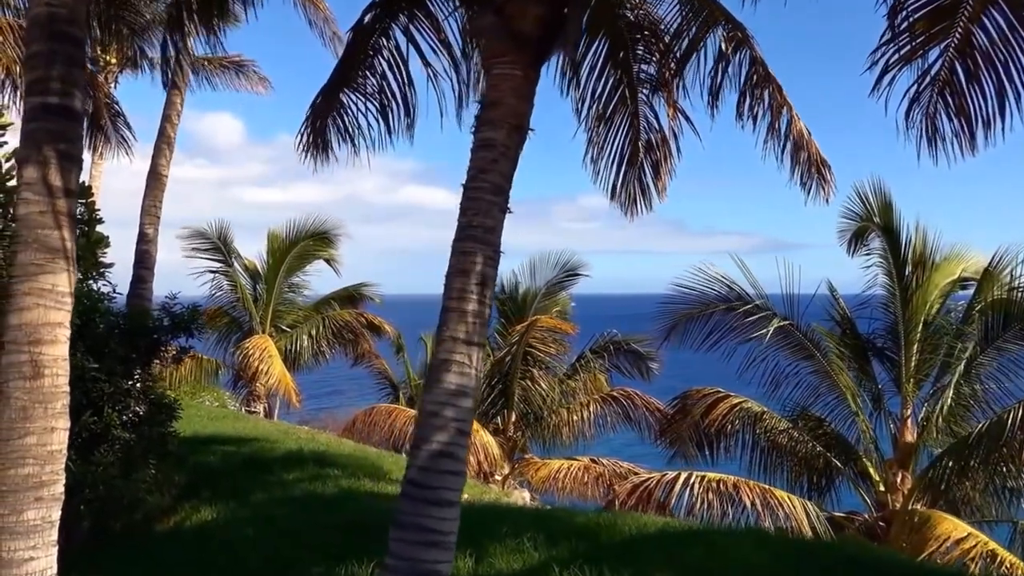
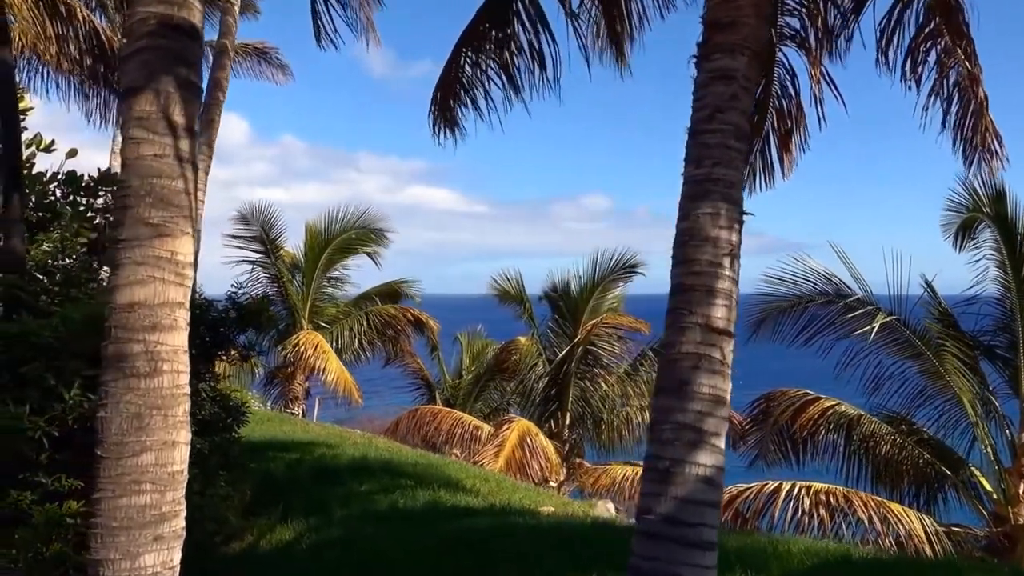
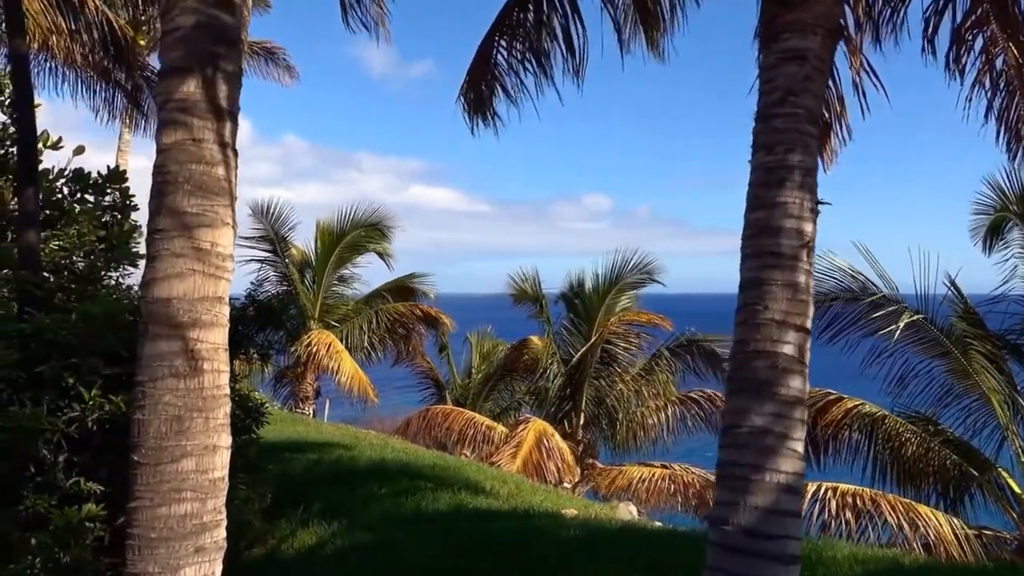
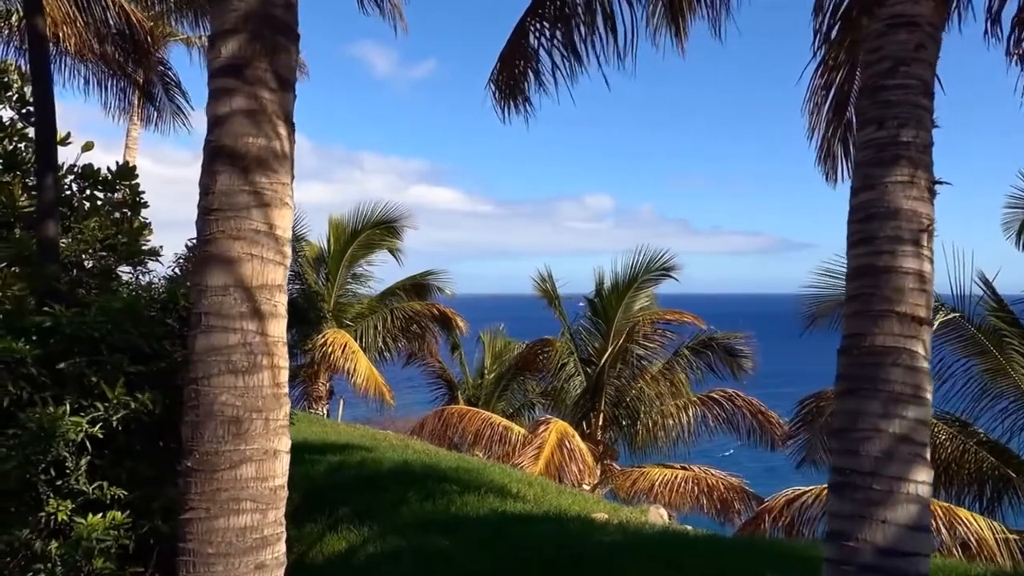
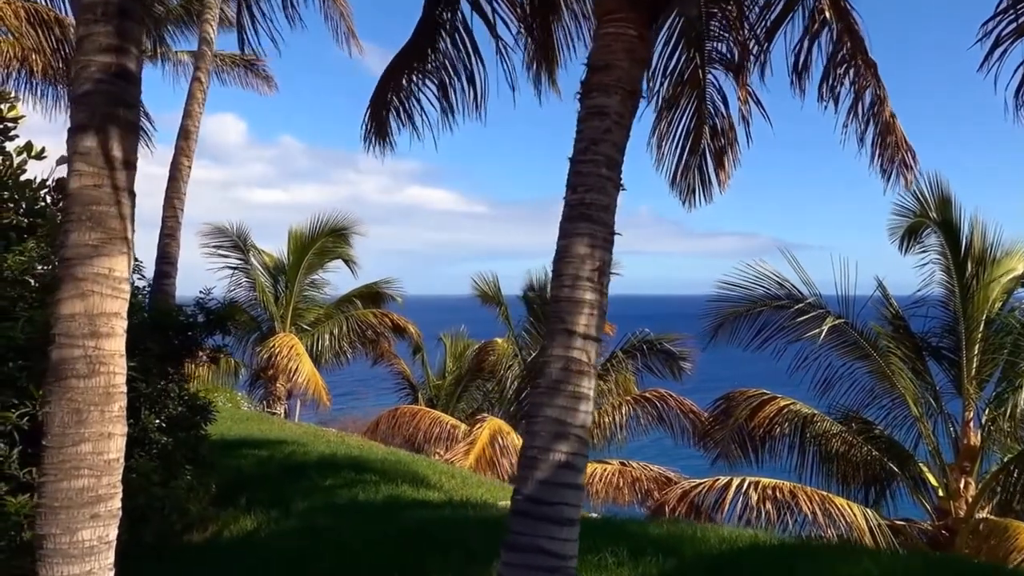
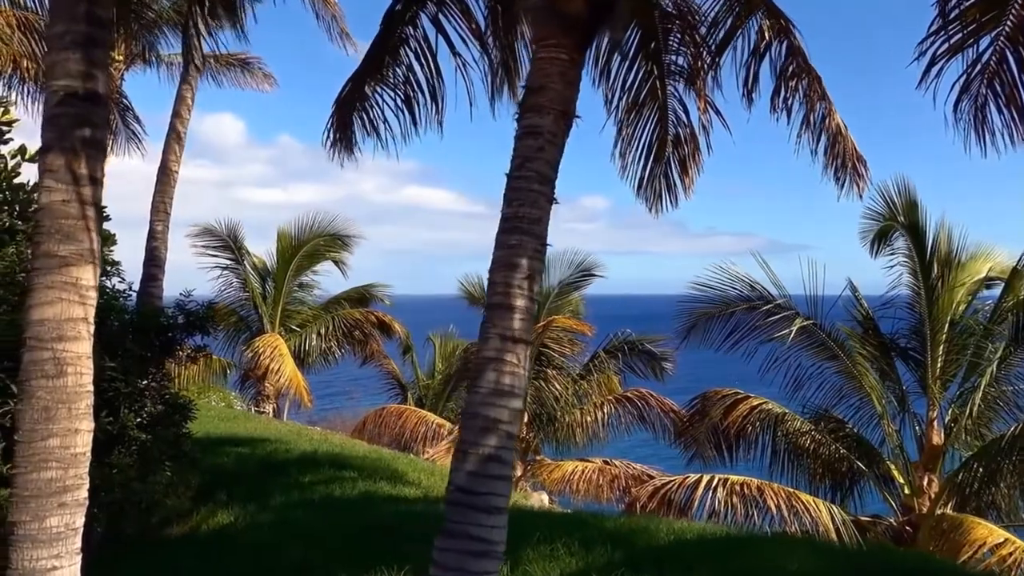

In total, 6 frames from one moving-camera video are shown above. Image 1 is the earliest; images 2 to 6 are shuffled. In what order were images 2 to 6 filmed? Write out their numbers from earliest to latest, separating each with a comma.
6, 5, 2, 3, 4
